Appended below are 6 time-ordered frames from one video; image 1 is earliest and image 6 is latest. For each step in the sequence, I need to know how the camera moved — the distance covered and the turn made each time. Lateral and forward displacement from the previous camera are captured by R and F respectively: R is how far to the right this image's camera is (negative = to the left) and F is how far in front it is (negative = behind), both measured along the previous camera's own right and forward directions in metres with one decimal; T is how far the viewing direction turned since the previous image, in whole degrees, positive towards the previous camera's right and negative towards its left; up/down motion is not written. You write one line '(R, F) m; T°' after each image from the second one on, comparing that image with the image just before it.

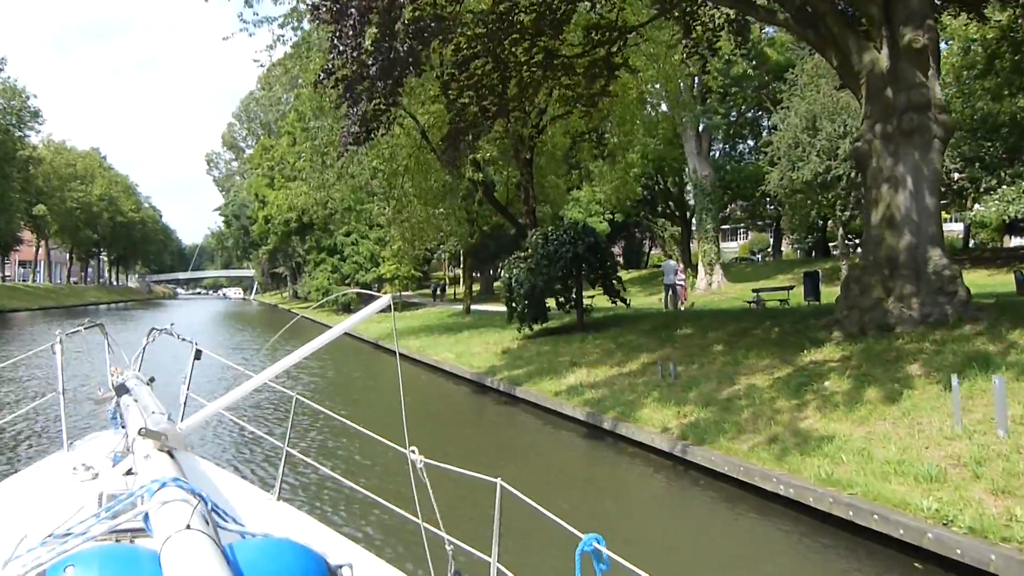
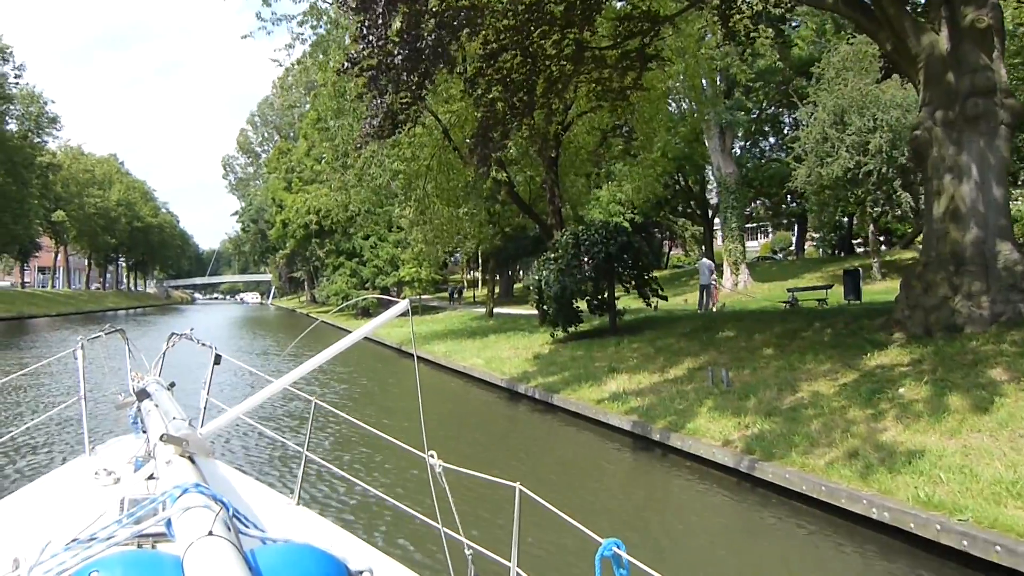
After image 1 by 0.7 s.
(-0.3, +0.6) m; -1°
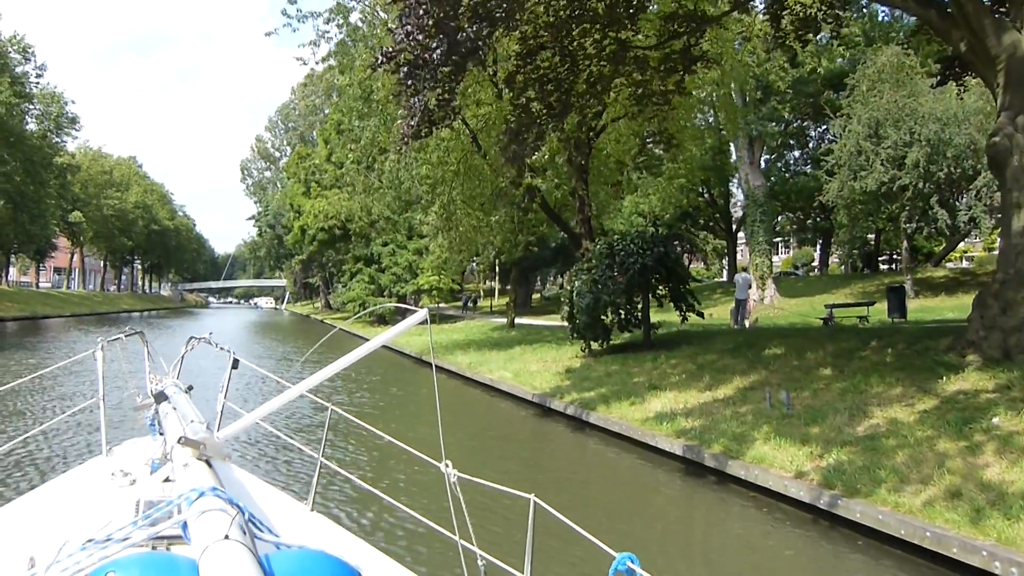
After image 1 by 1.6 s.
(-0.4, +0.8) m; -1°
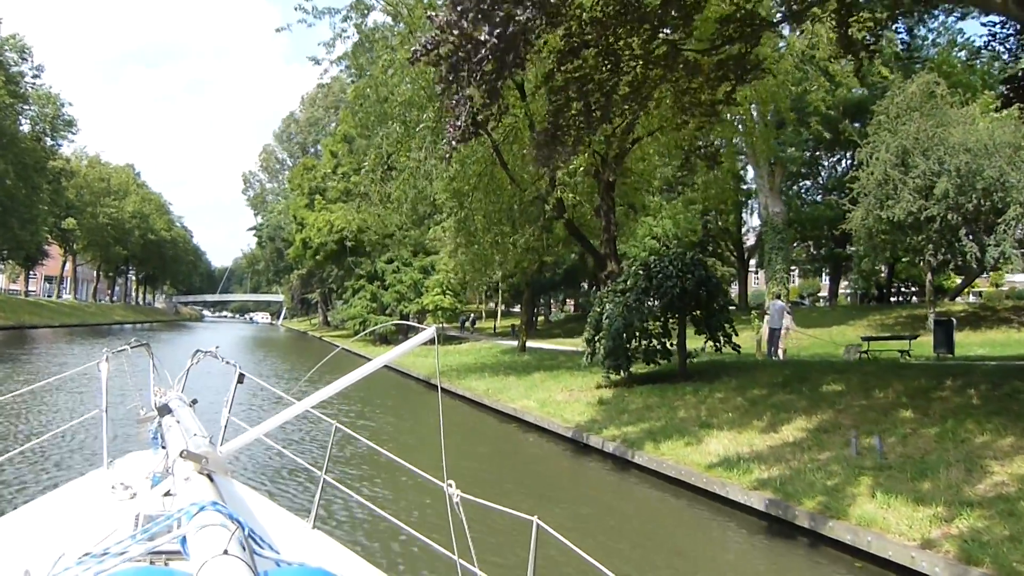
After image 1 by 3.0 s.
(-0.6, +1.2) m; 0°
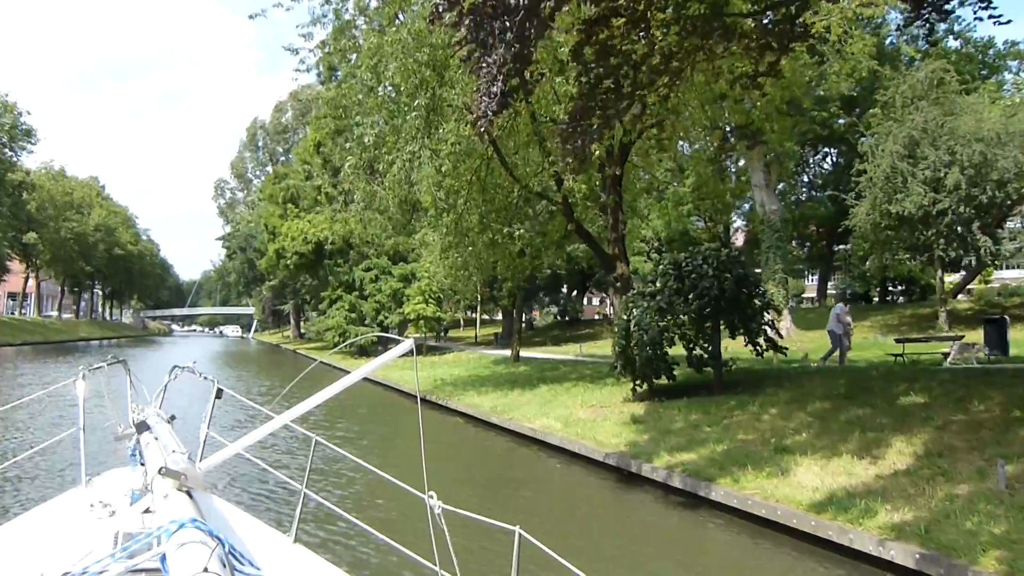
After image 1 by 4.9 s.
(-0.7, +1.9) m; +2°
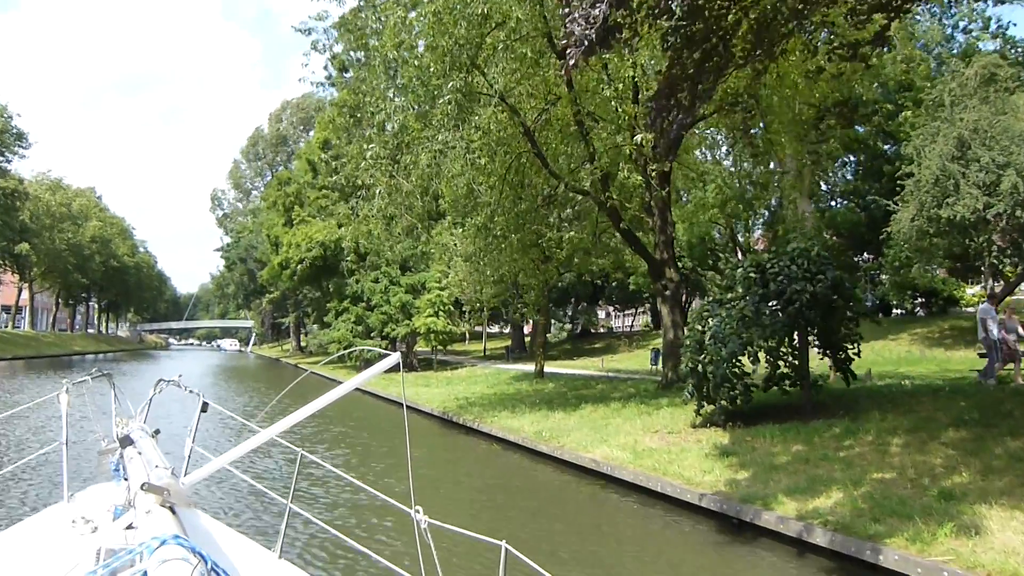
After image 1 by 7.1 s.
(-0.8, +2.0) m; 0°
